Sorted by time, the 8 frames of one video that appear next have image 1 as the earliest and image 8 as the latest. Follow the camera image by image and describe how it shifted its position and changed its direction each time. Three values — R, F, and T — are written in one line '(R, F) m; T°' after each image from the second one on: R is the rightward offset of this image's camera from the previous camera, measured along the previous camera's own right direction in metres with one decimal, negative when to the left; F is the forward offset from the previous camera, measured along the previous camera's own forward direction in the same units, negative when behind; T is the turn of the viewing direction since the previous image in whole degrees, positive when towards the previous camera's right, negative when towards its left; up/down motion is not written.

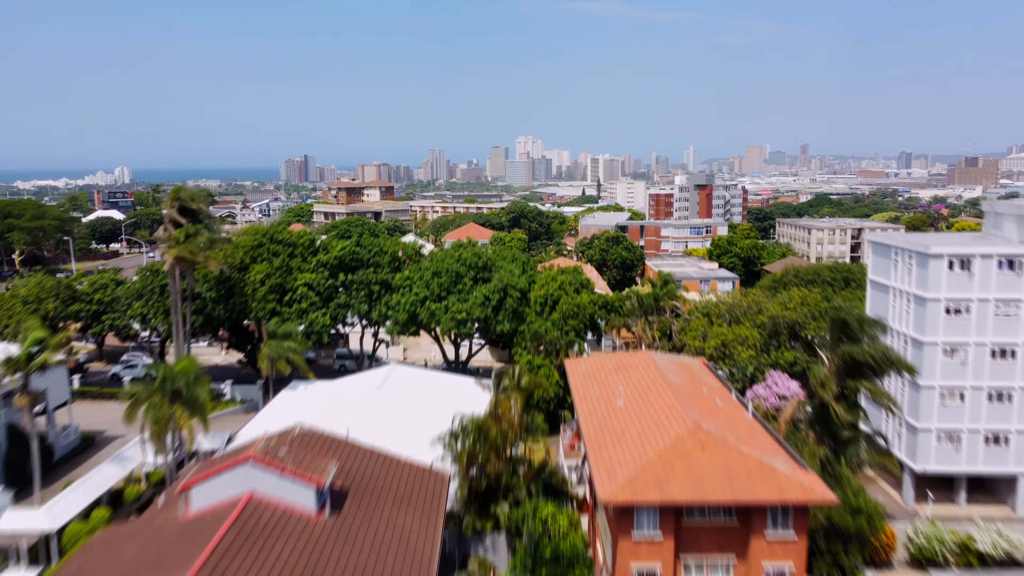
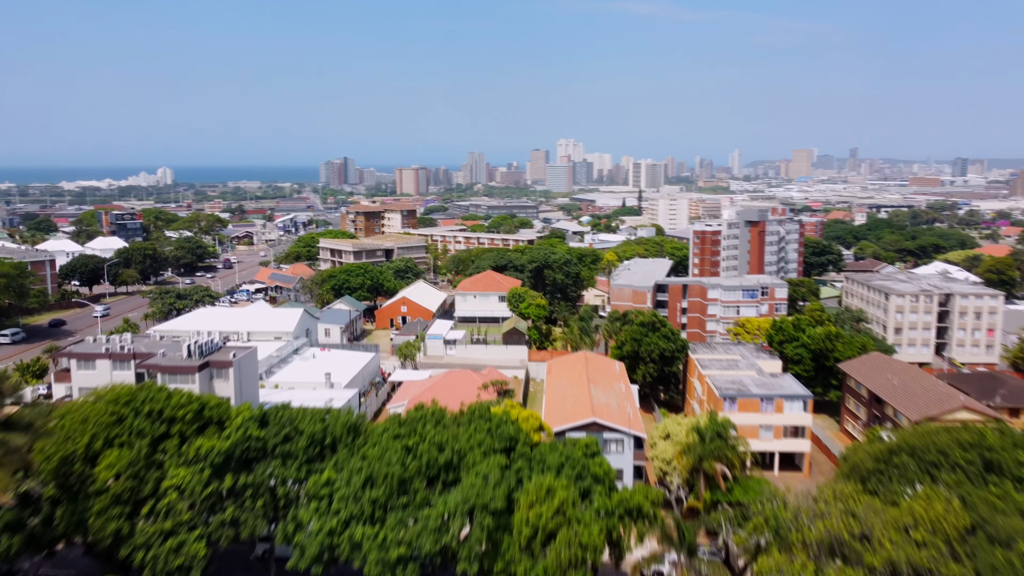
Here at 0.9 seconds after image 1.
(+0.4, +2.8) m; -3°
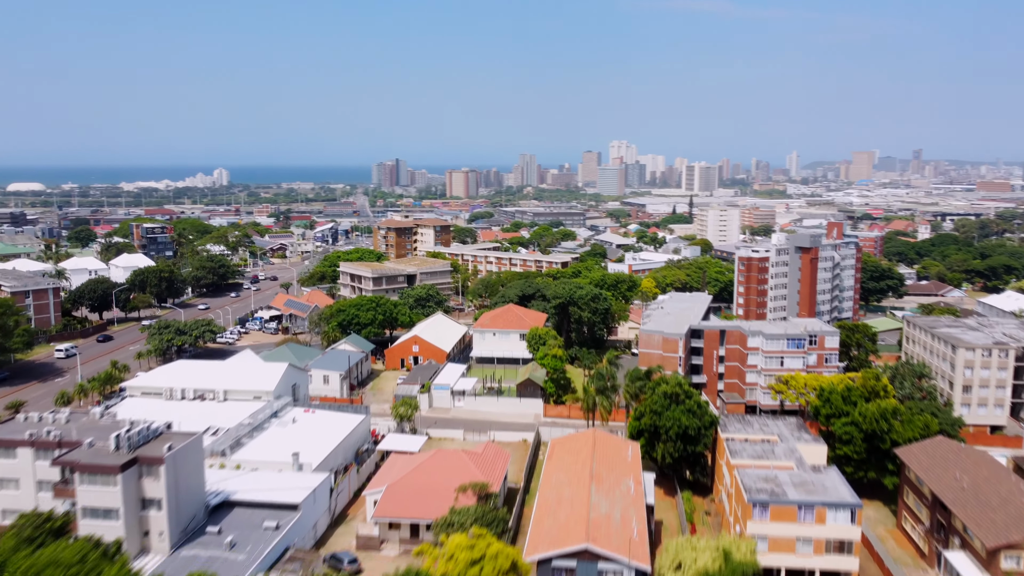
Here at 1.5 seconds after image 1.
(+0.6, +1.5) m; -4°
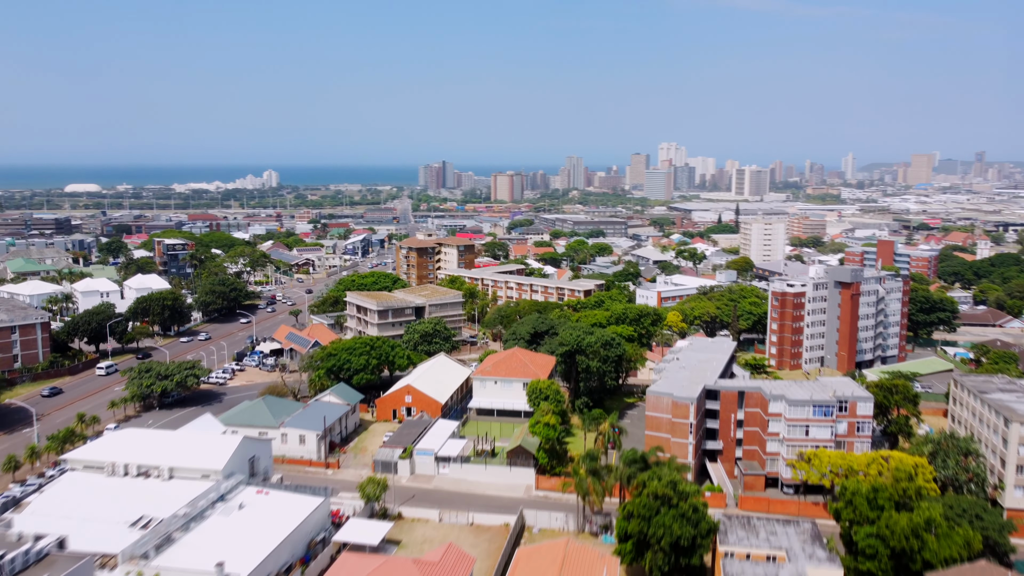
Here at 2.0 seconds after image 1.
(+0.9, +1.4) m; -3°
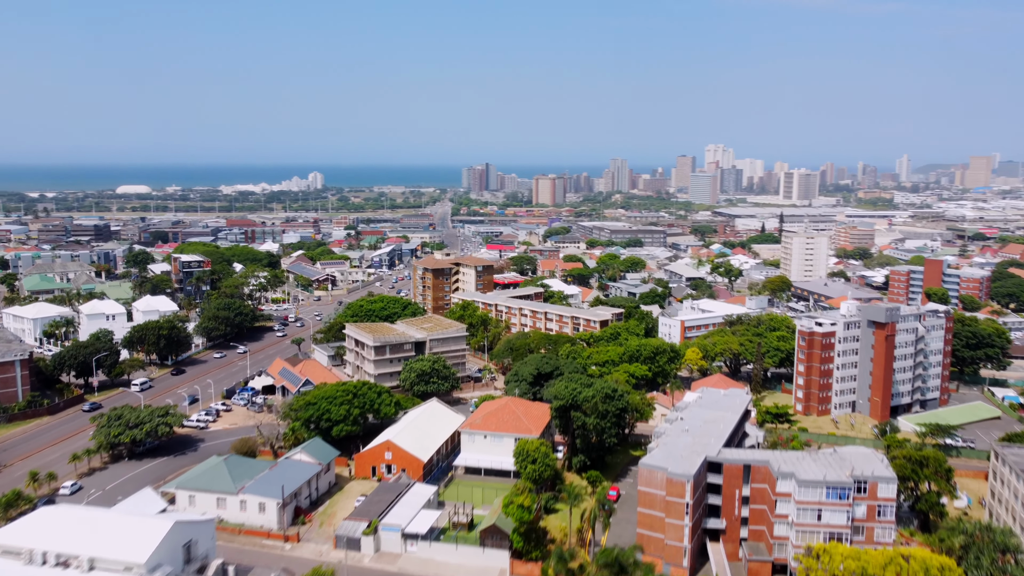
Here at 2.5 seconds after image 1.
(+0.9, +1.3) m; -3°
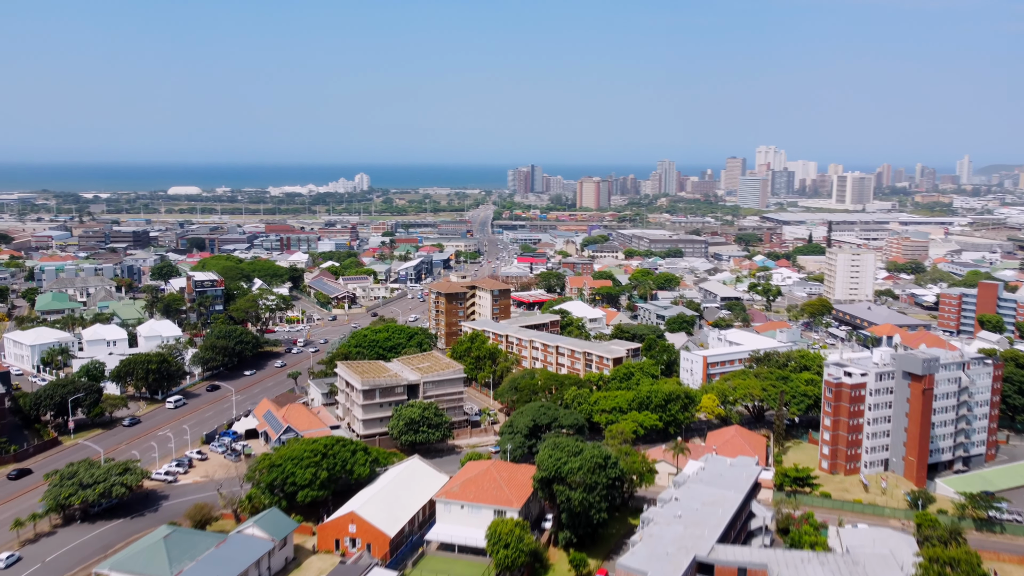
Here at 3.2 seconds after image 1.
(+1.1, +1.5) m; -3°
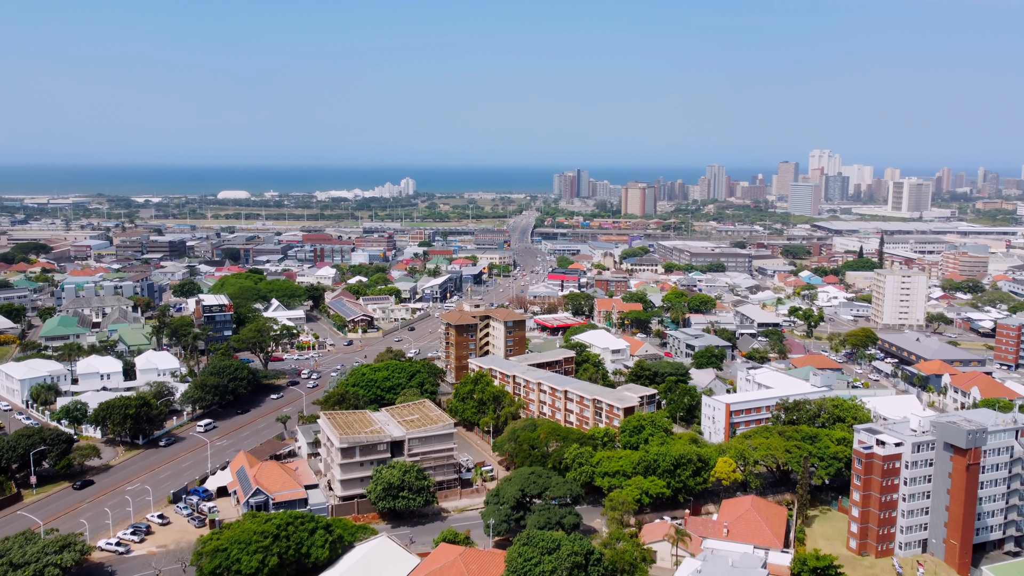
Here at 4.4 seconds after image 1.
(+1.1, +1.7) m; -3°
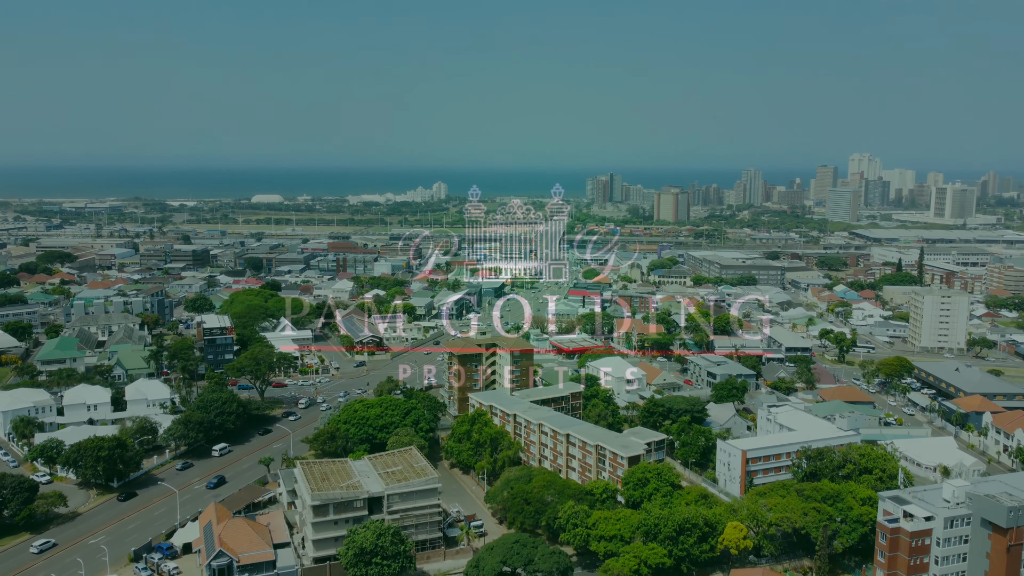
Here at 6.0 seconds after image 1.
(+0.8, +1.5) m; -2°
